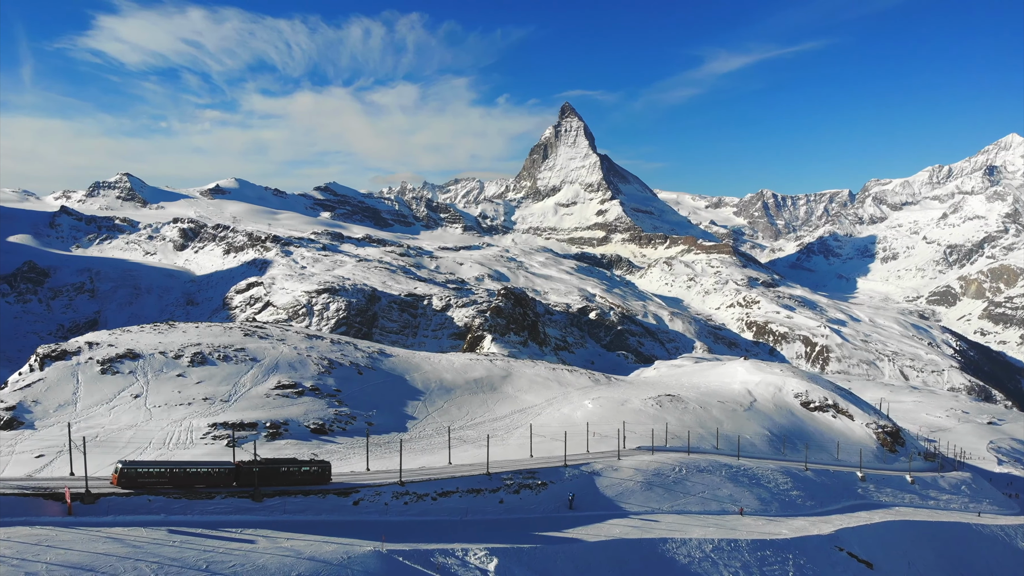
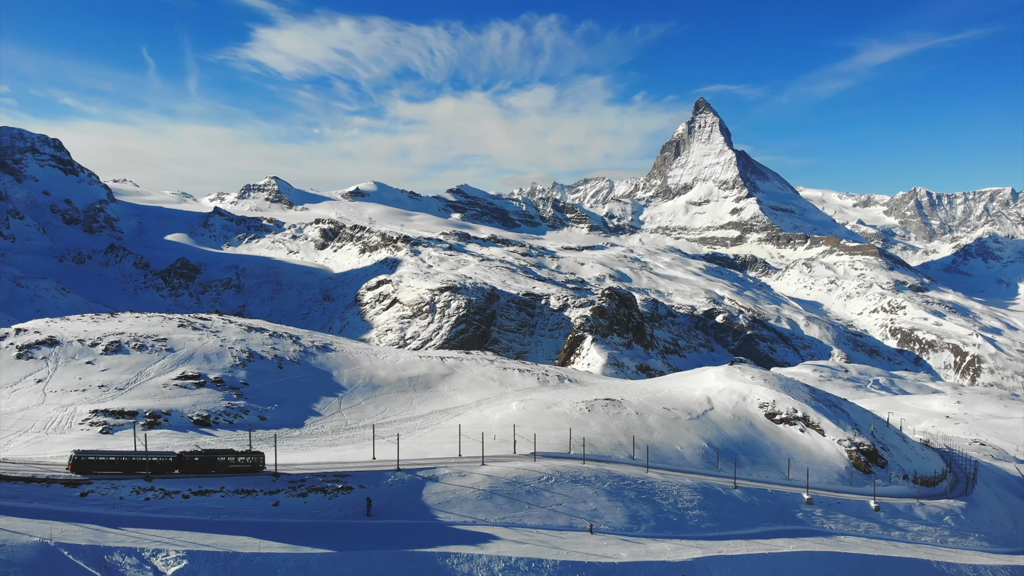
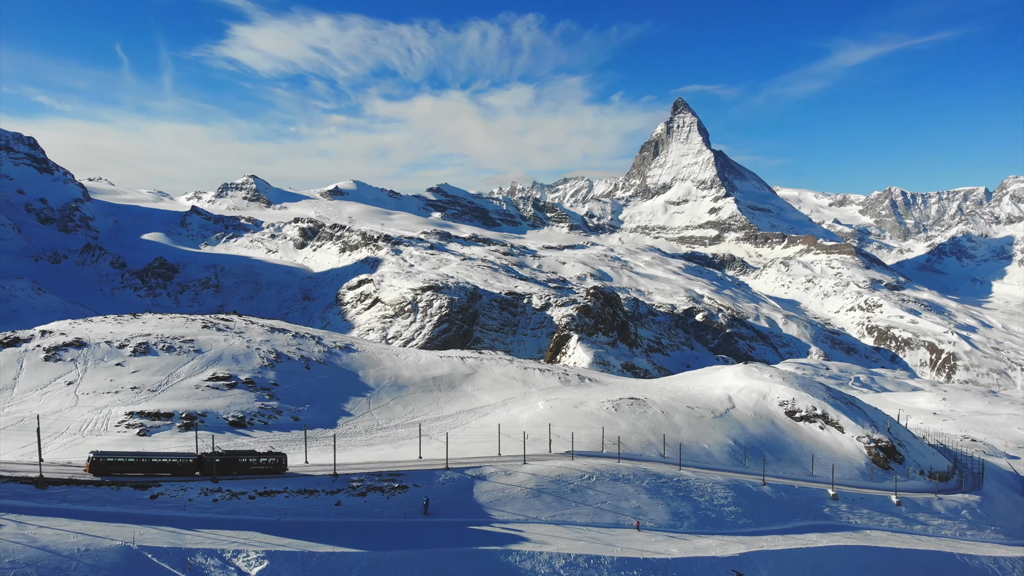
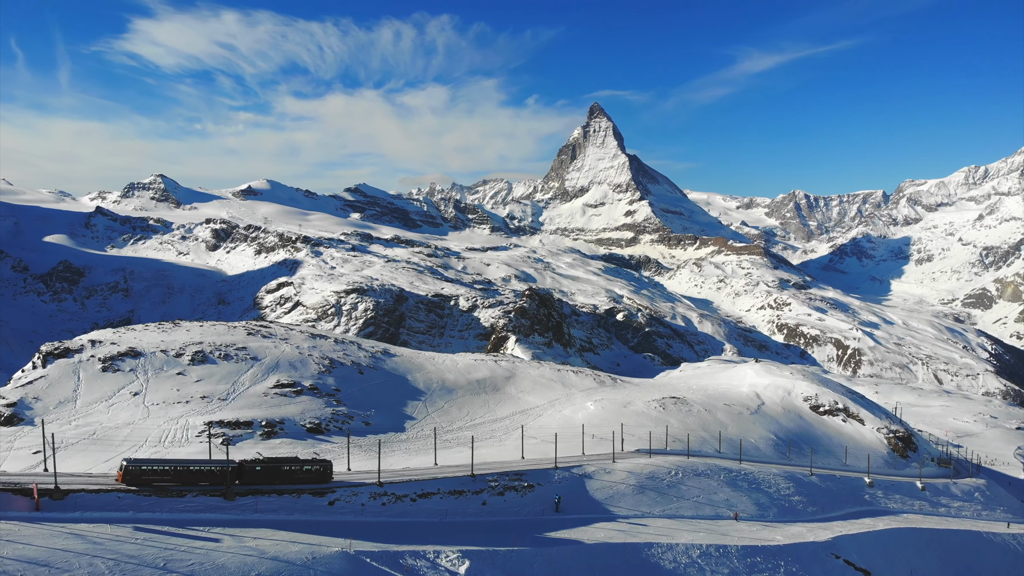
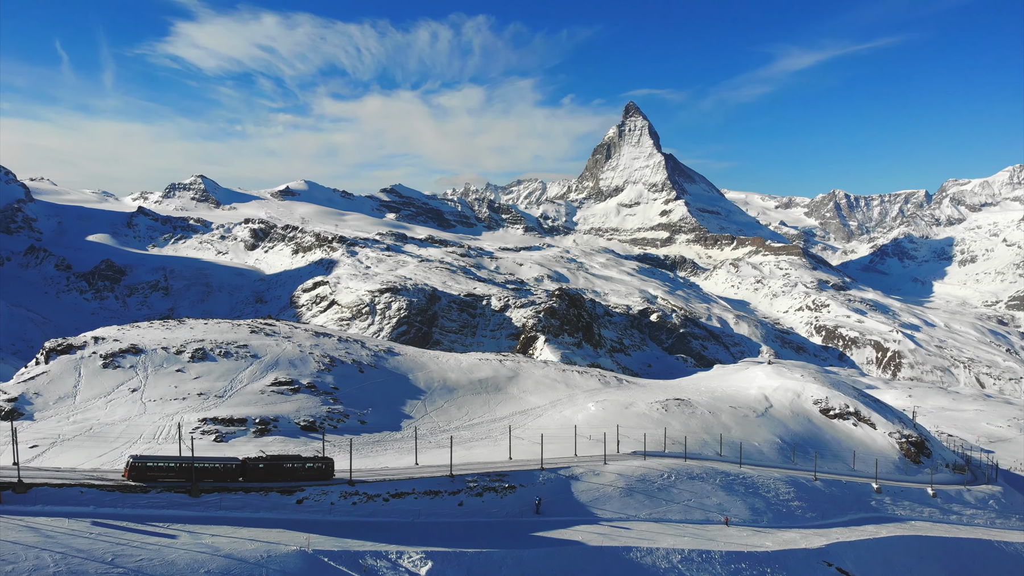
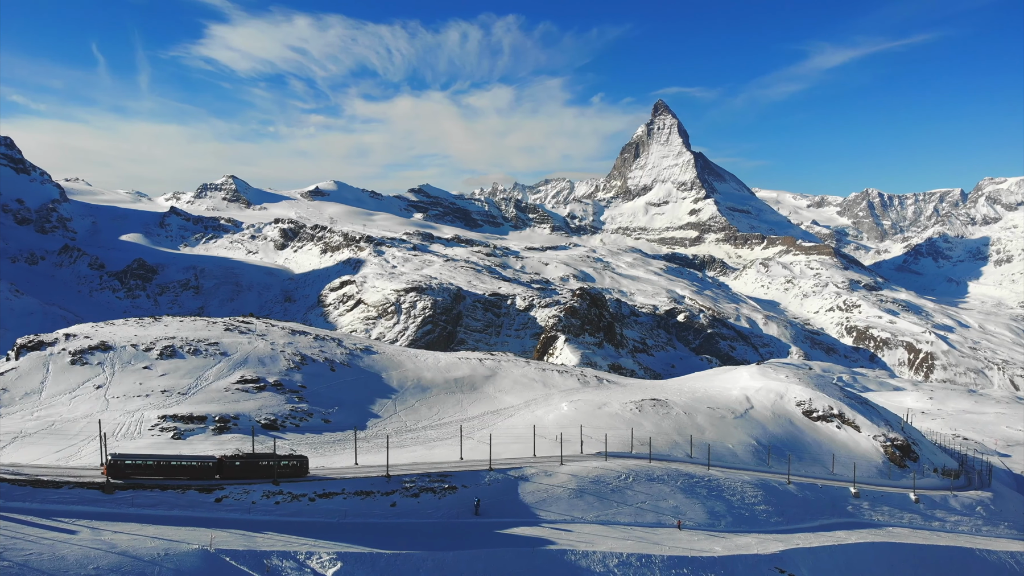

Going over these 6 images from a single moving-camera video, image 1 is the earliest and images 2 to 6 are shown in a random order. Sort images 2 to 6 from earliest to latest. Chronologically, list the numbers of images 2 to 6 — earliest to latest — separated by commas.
4, 5, 6, 3, 2
